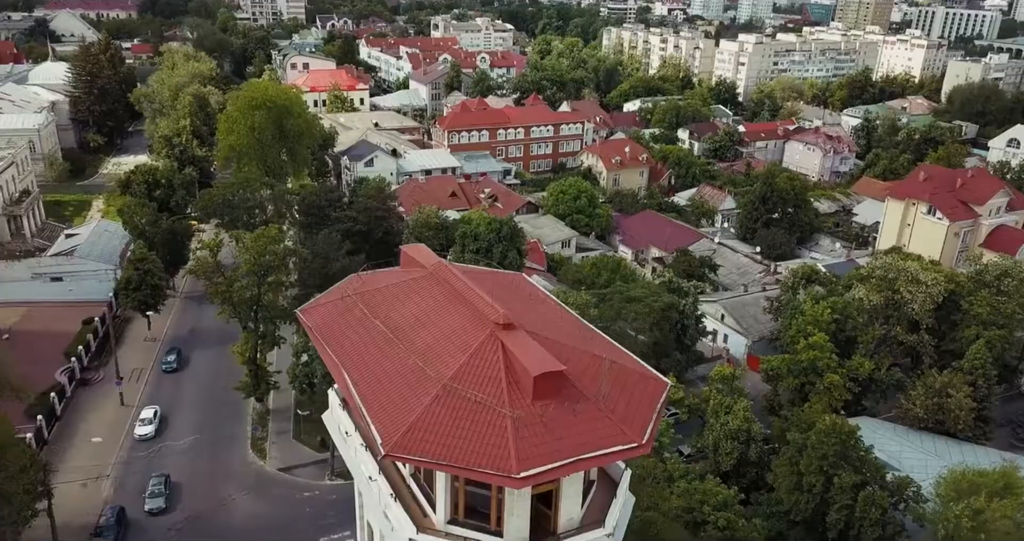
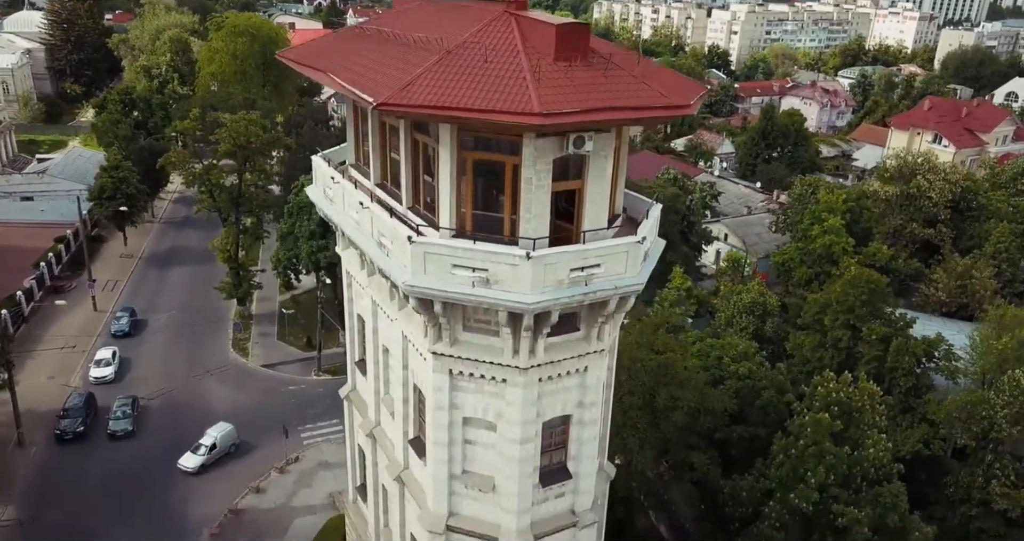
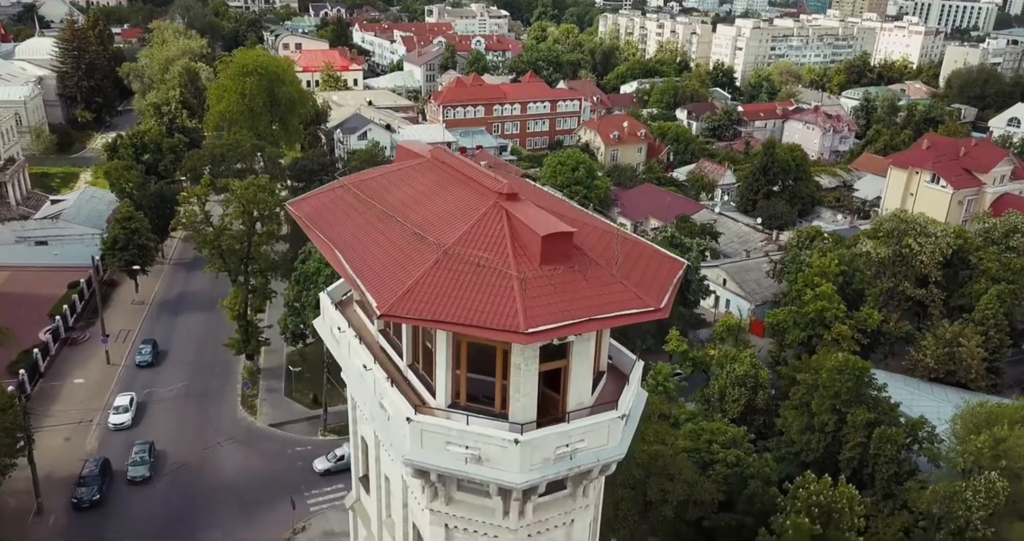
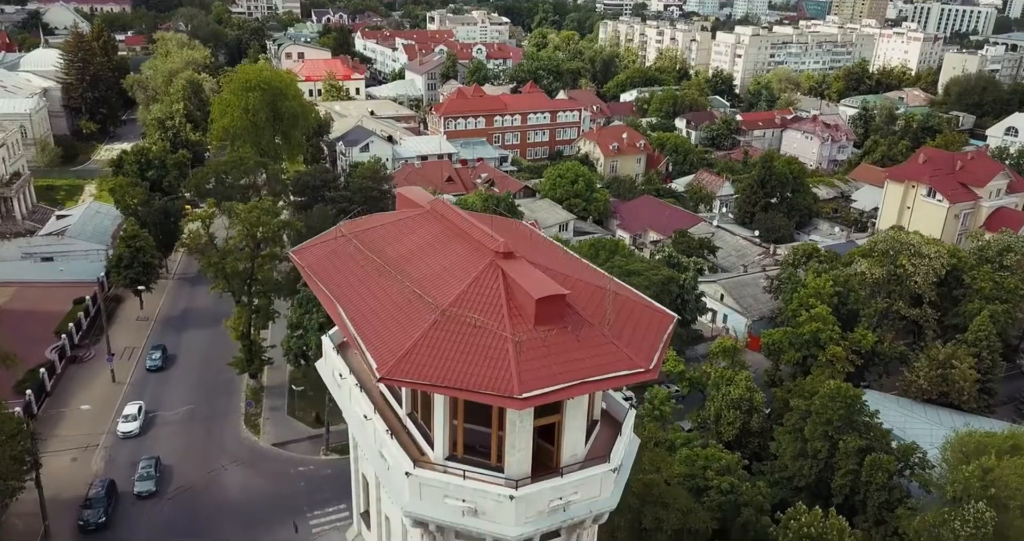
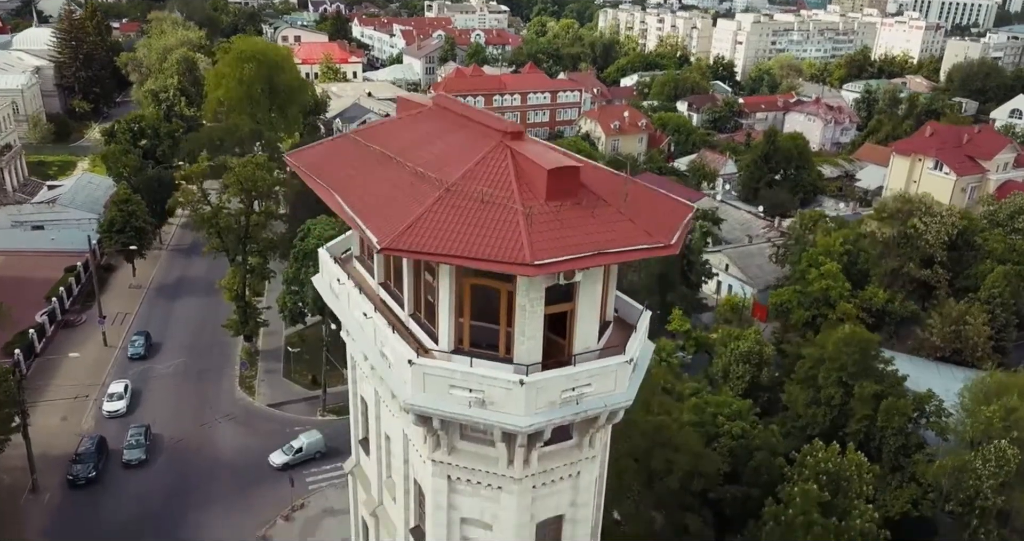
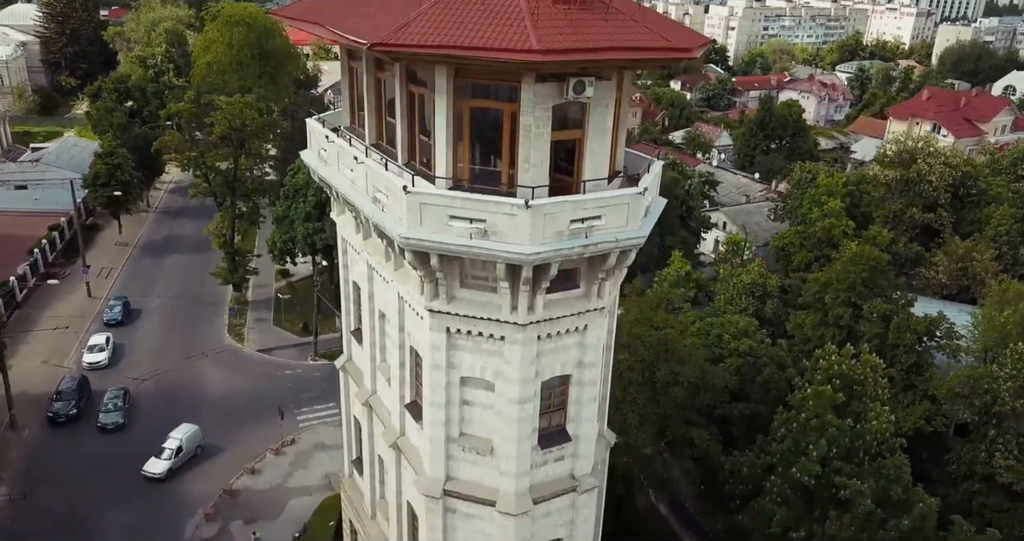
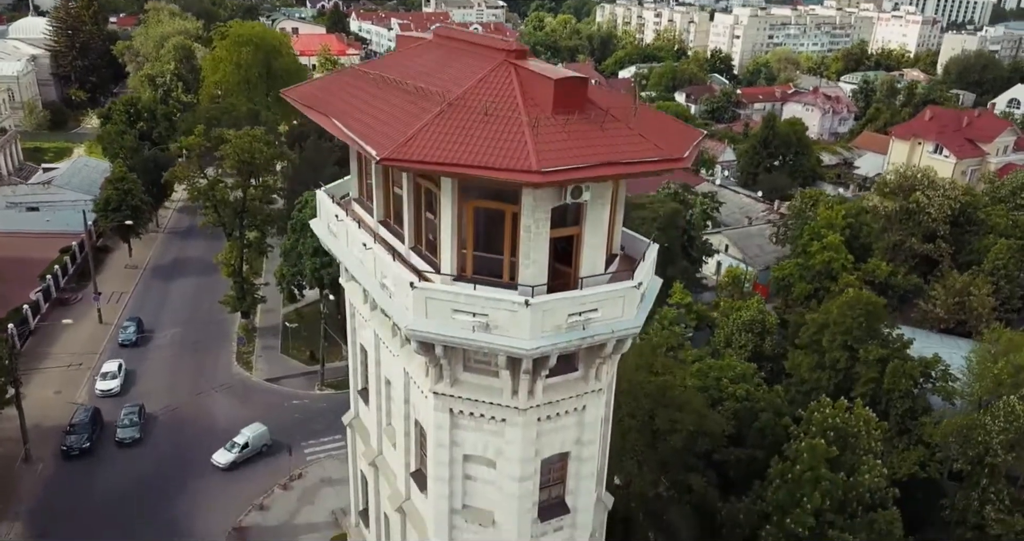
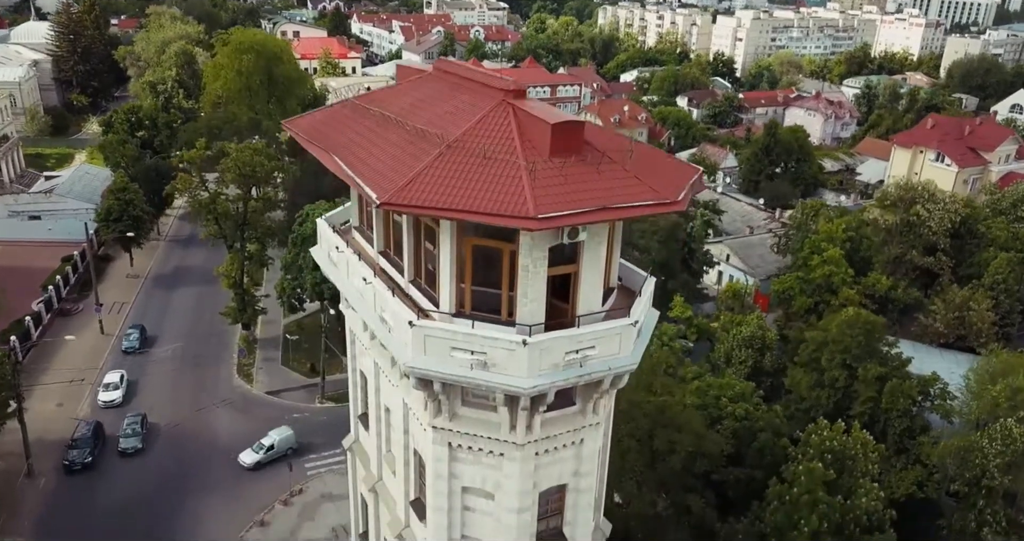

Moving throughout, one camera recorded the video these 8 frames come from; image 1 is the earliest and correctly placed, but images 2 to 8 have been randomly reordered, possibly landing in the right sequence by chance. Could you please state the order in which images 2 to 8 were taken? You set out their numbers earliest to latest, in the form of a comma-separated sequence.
4, 3, 5, 8, 7, 2, 6
